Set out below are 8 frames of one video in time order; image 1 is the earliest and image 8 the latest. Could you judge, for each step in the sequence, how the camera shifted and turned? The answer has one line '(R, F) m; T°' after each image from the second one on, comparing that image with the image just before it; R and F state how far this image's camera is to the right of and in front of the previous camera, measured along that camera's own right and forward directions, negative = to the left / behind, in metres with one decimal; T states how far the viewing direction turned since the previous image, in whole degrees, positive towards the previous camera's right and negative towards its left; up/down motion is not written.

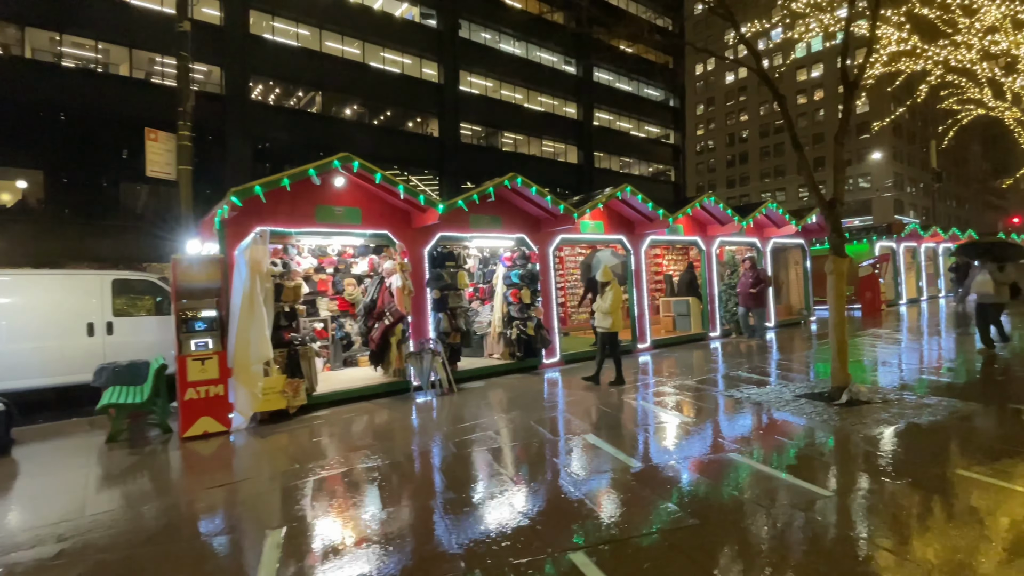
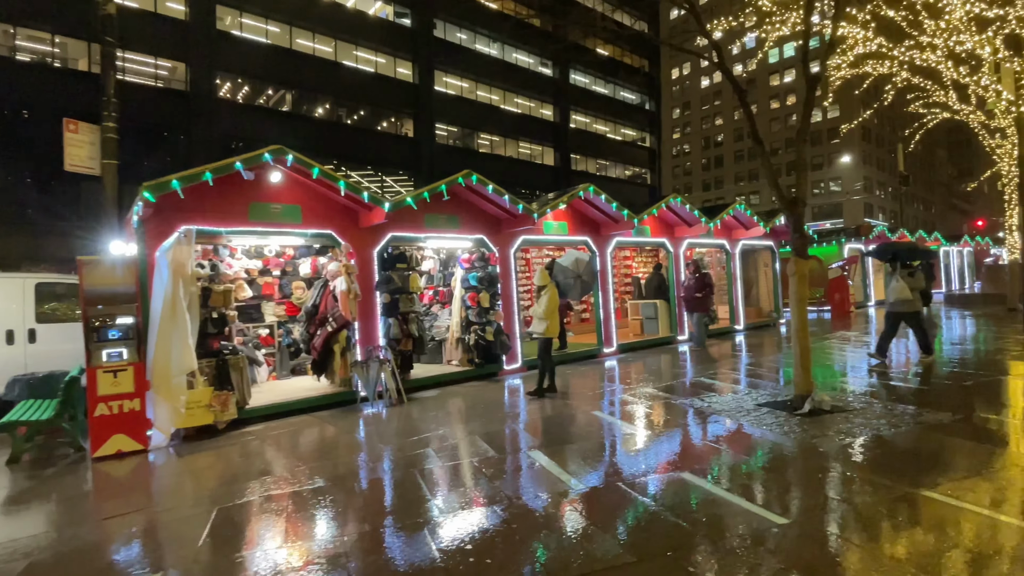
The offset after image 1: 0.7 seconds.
(+0.4, +0.5) m; +2°
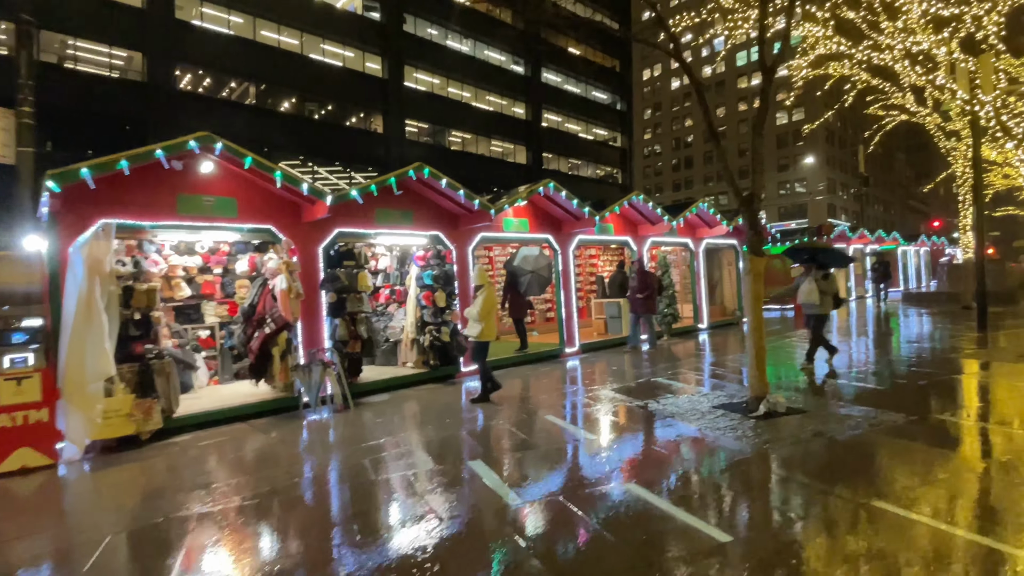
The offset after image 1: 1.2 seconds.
(+0.3, +0.3) m; +3°
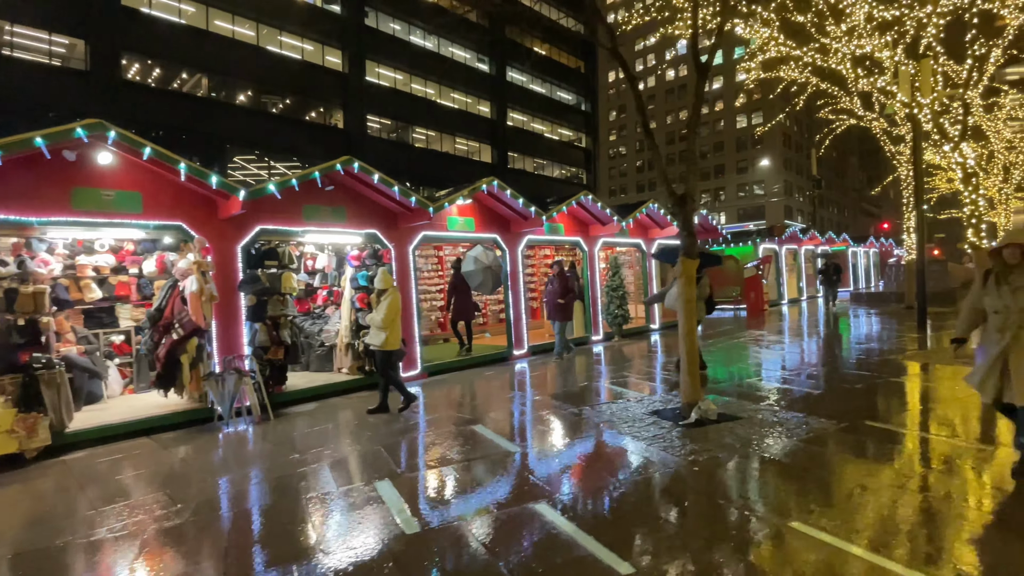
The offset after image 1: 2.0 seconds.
(+0.5, +0.3) m; +3°
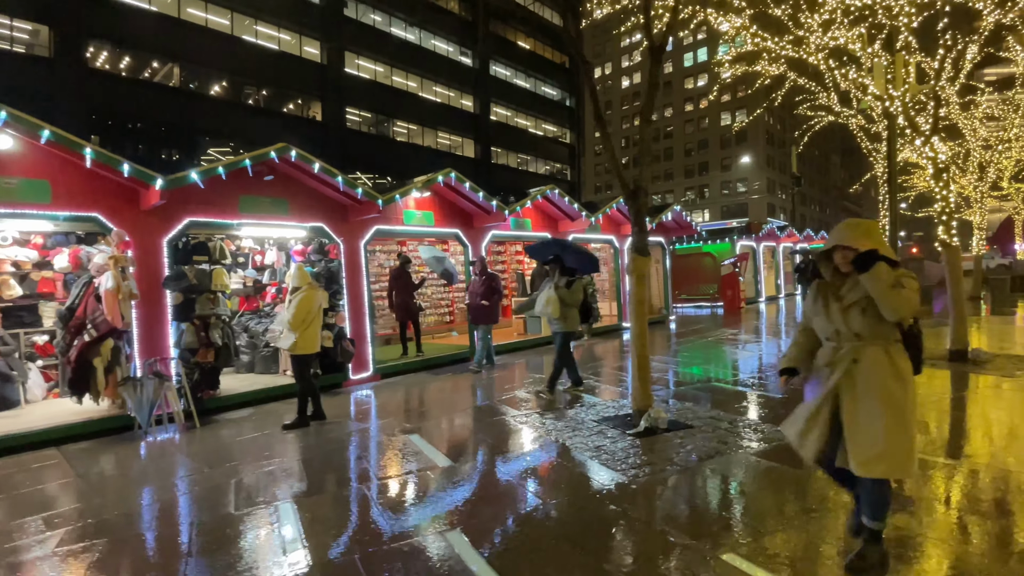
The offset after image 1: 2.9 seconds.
(+0.5, +0.4) m; +1°
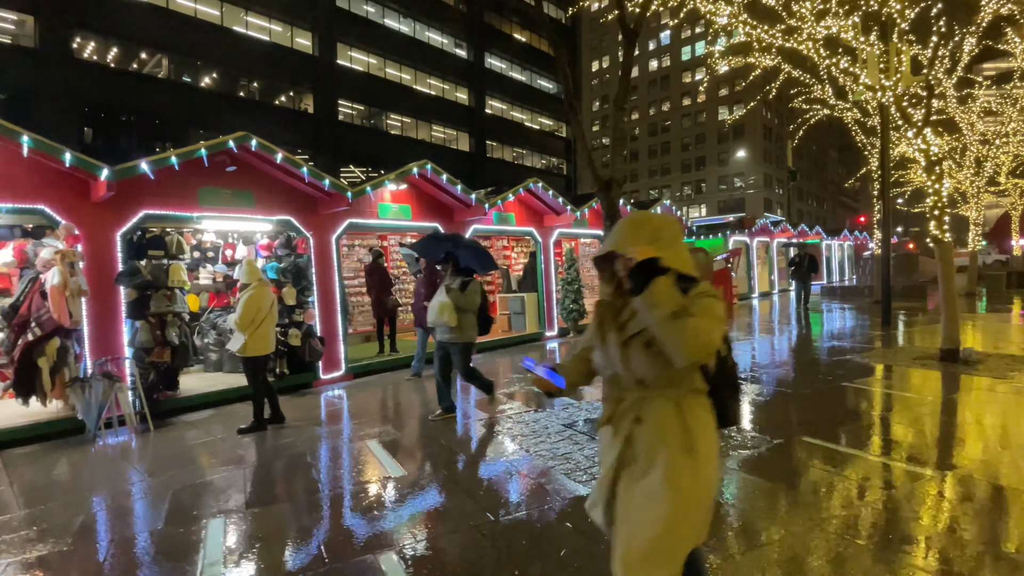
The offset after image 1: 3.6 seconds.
(+0.3, +0.3) m; 0°
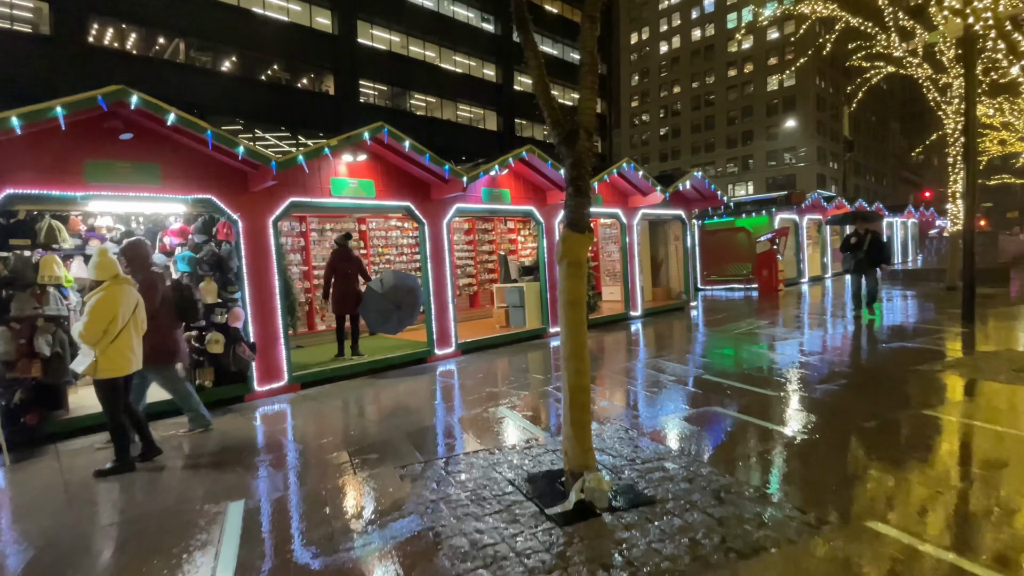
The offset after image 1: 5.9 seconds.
(+0.9, +1.7) m; -4°
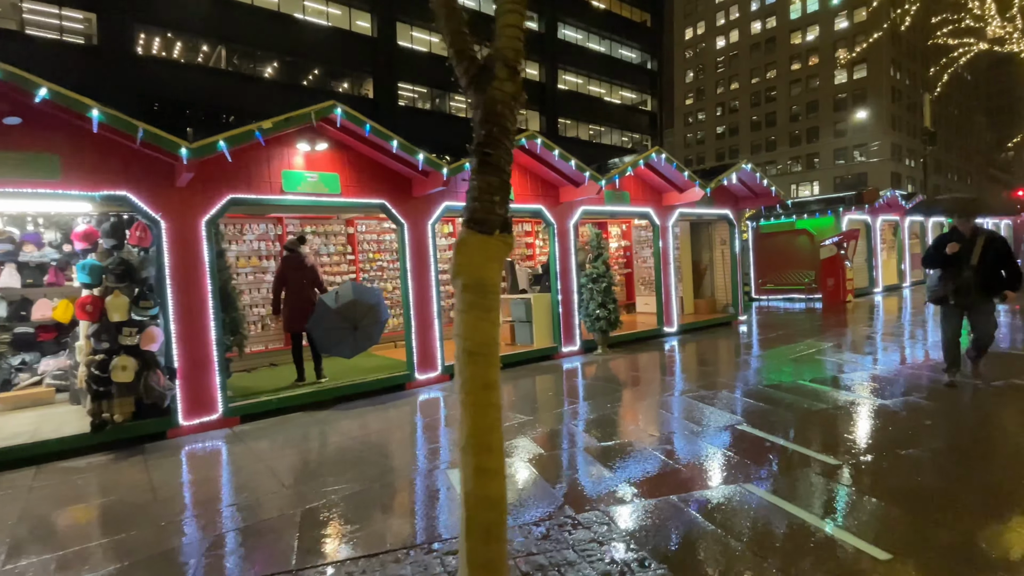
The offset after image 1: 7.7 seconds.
(+0.8, +1.5) m; -6°
